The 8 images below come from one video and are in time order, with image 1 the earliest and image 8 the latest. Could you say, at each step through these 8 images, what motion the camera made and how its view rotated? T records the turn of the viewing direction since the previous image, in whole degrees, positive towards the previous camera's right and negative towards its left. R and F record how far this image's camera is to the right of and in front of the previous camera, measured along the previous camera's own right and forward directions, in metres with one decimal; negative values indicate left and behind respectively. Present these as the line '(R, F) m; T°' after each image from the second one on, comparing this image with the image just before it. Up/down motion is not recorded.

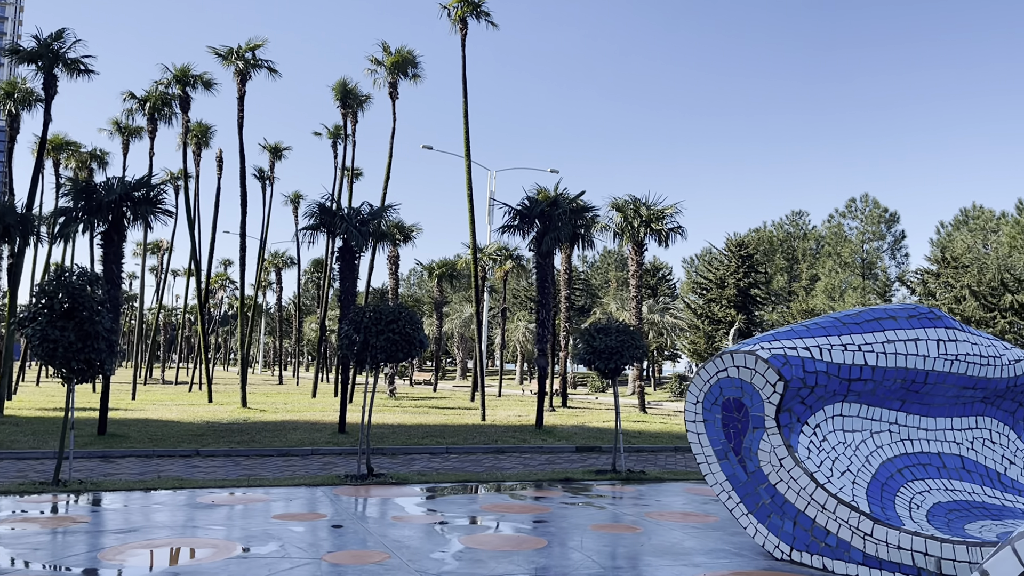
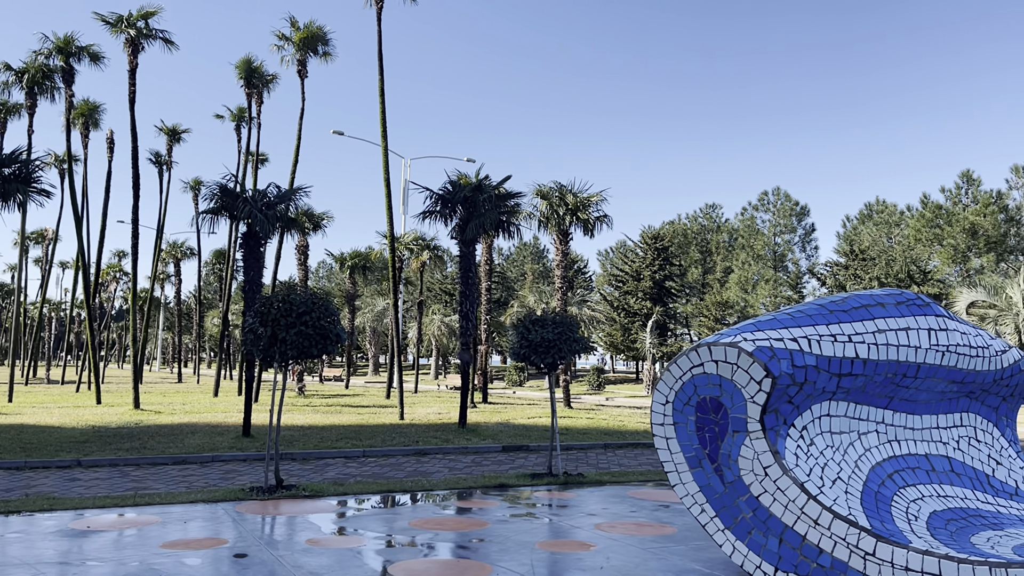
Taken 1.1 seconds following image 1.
(-0.2, +1.0) m; +6°
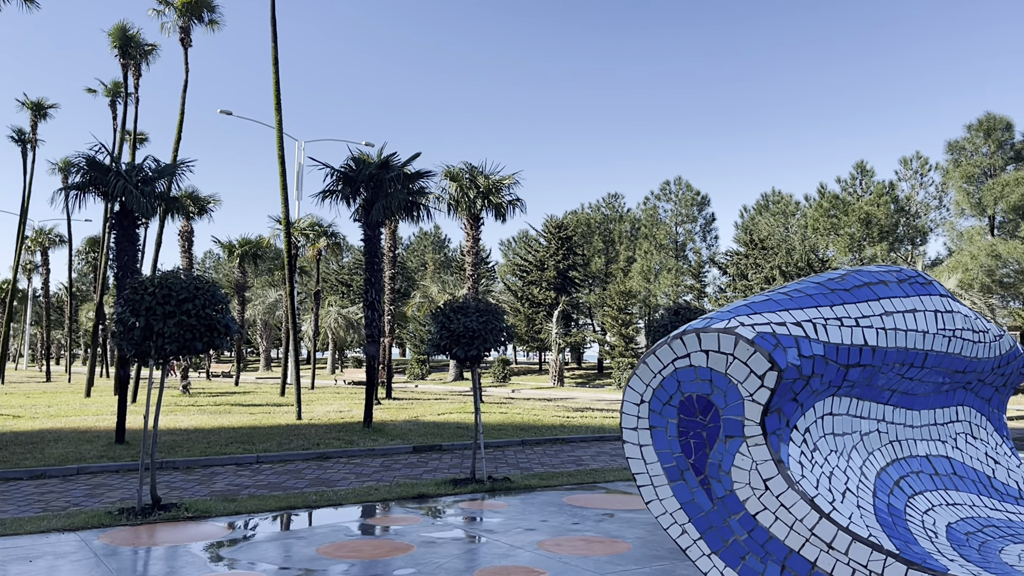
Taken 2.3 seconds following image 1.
(-0.2, +1.1) m; +7°
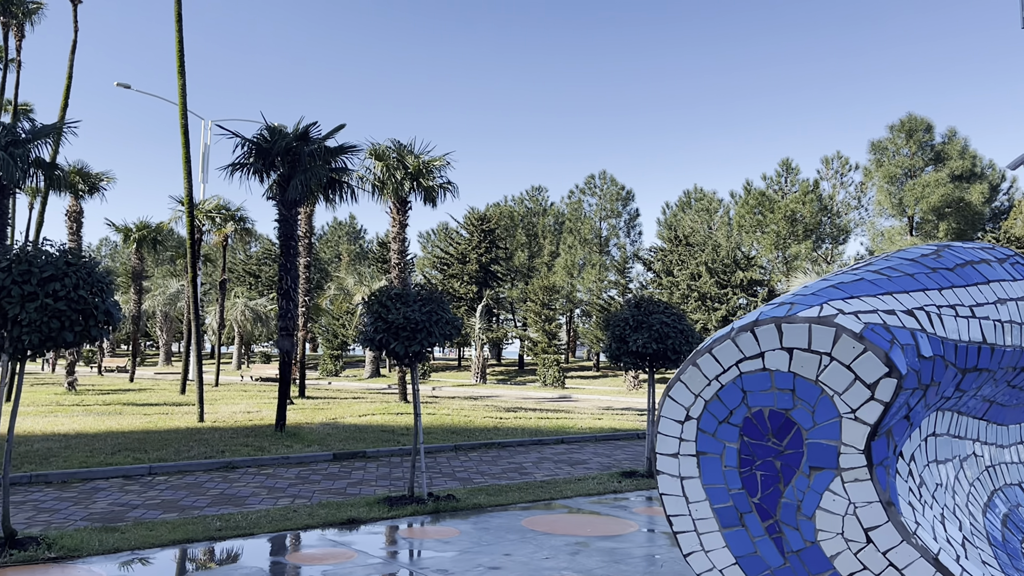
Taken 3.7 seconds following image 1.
(-0.3, +1.3) m; +6°
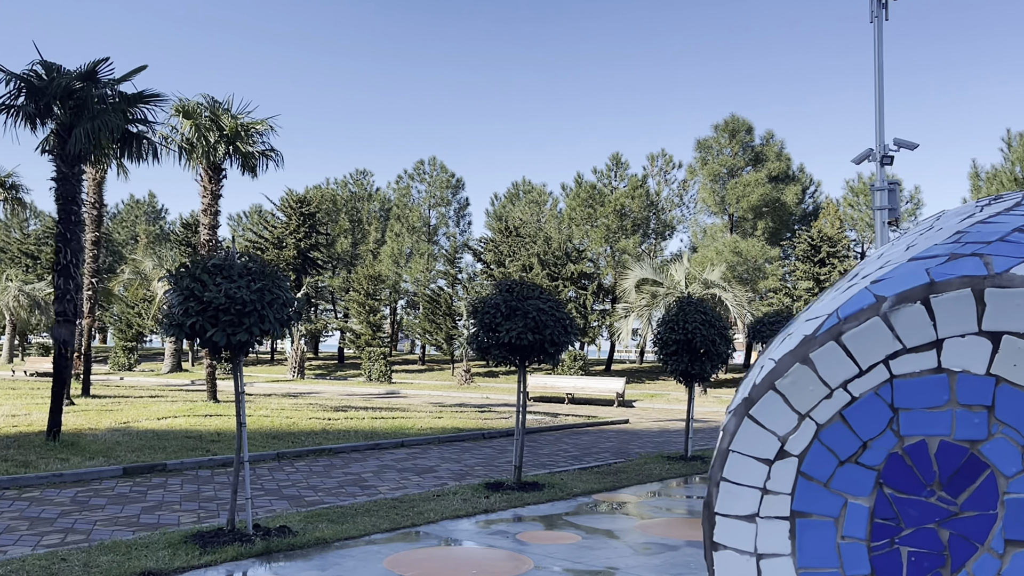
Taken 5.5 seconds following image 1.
(-0.3, +1.6) m; +13°
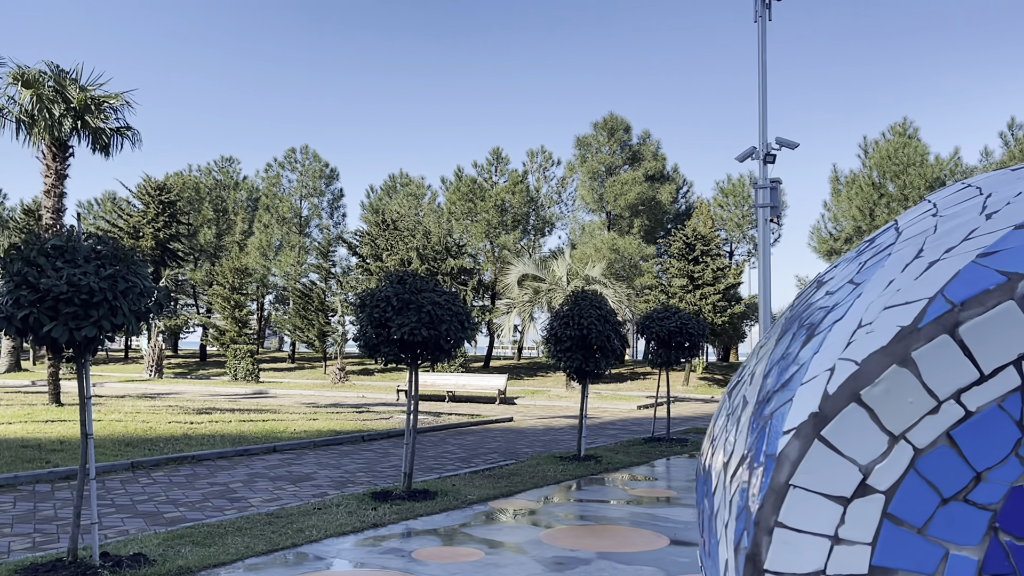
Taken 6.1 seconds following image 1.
(-0.2, +0.6) m; +9°
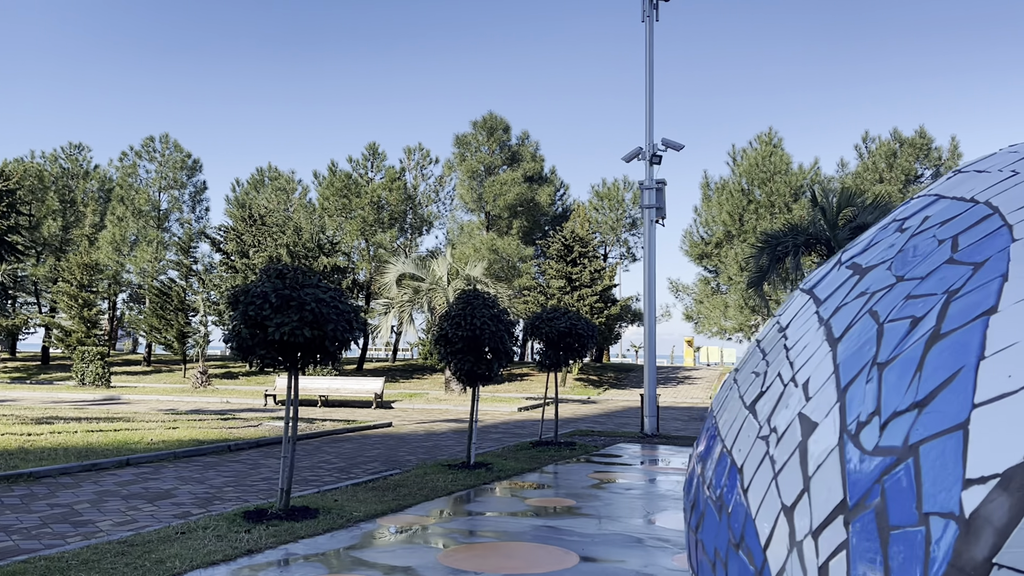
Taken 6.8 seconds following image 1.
(-0.2, +0.6) m; +9°
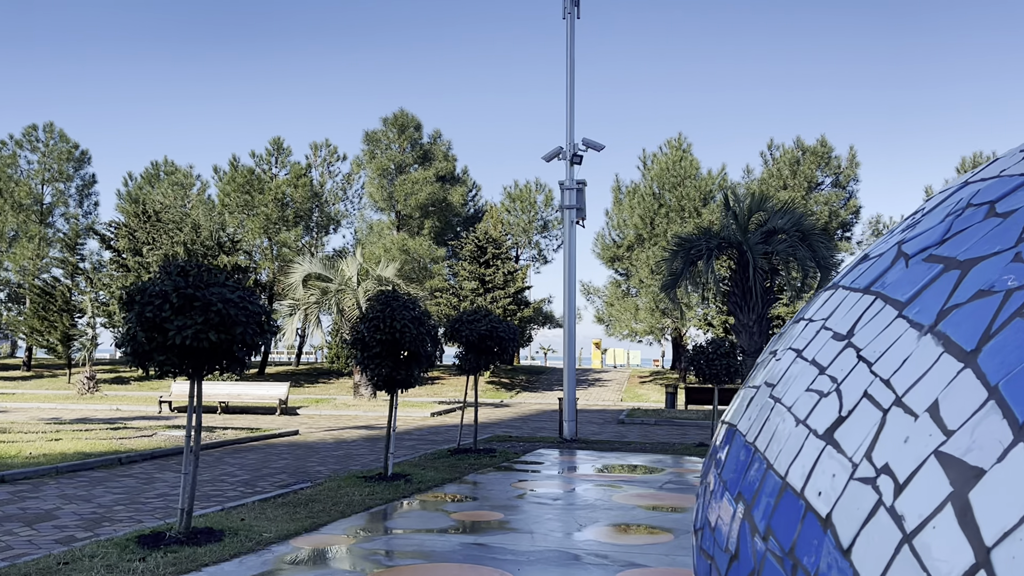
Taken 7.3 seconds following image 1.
(-0.2, +0.5) m; +6°
